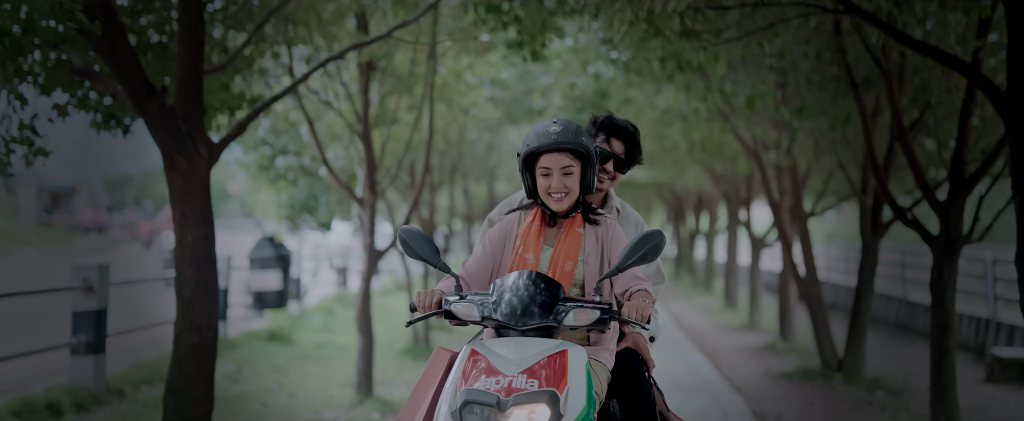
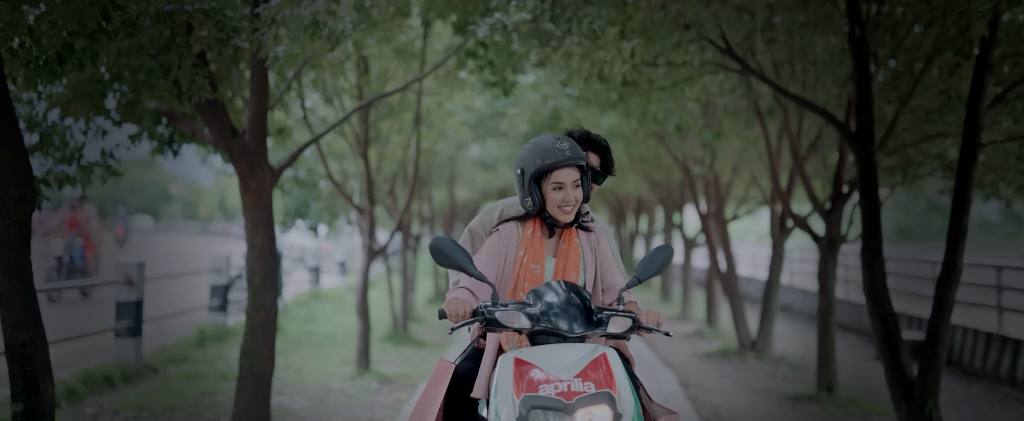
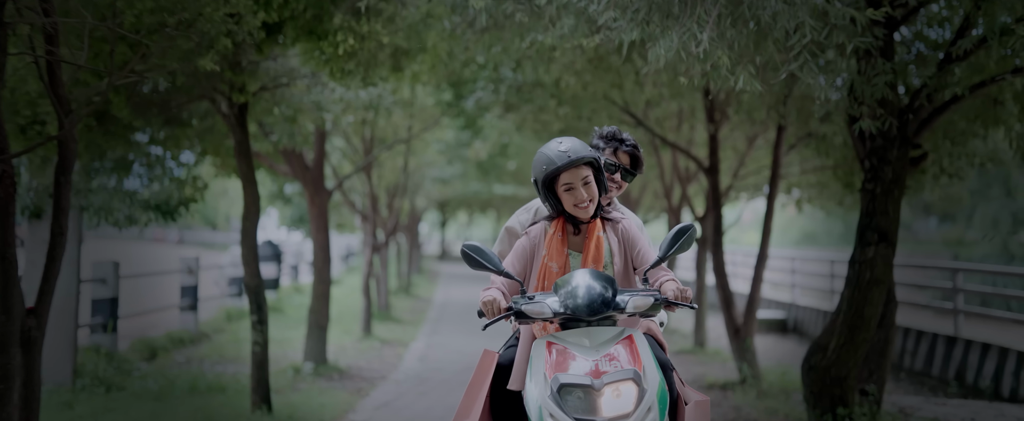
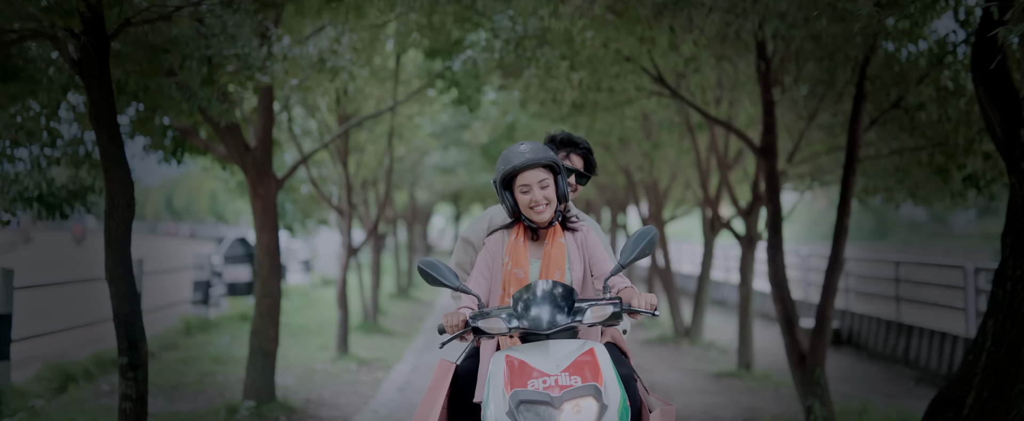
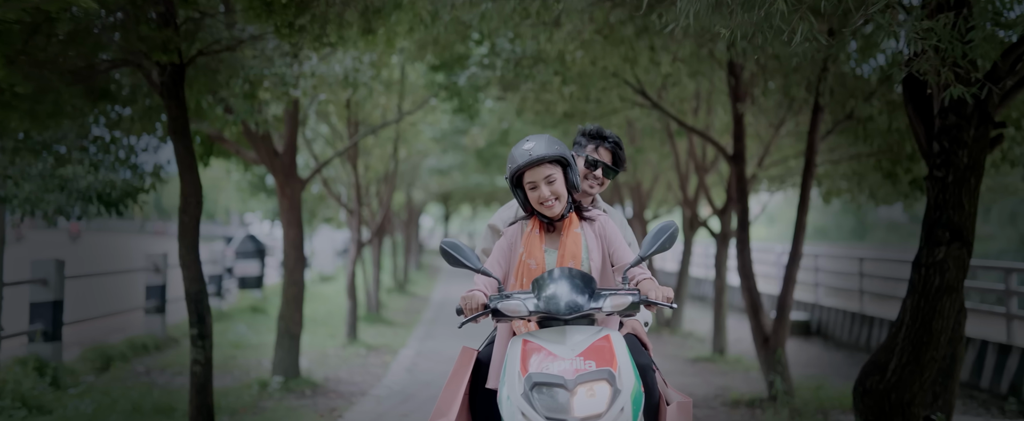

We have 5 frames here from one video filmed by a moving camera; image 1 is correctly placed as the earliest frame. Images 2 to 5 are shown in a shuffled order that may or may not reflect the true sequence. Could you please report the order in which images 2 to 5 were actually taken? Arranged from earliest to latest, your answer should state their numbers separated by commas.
2, 4, 5, 3
